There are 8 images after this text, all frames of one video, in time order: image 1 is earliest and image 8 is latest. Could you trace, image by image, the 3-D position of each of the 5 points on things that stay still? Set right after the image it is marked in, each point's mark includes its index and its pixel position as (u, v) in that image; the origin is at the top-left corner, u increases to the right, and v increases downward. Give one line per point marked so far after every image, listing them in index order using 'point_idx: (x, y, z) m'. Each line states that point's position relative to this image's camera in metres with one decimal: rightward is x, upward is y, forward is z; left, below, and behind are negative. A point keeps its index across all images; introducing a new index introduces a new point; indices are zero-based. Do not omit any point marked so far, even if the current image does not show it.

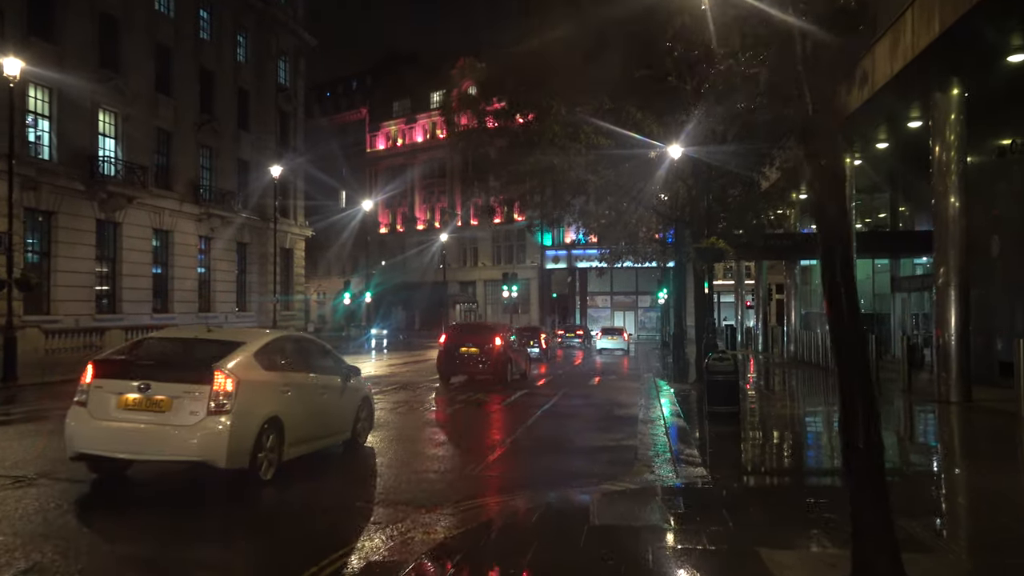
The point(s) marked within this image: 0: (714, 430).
0: (+2.9, -2.0, +11.5) m
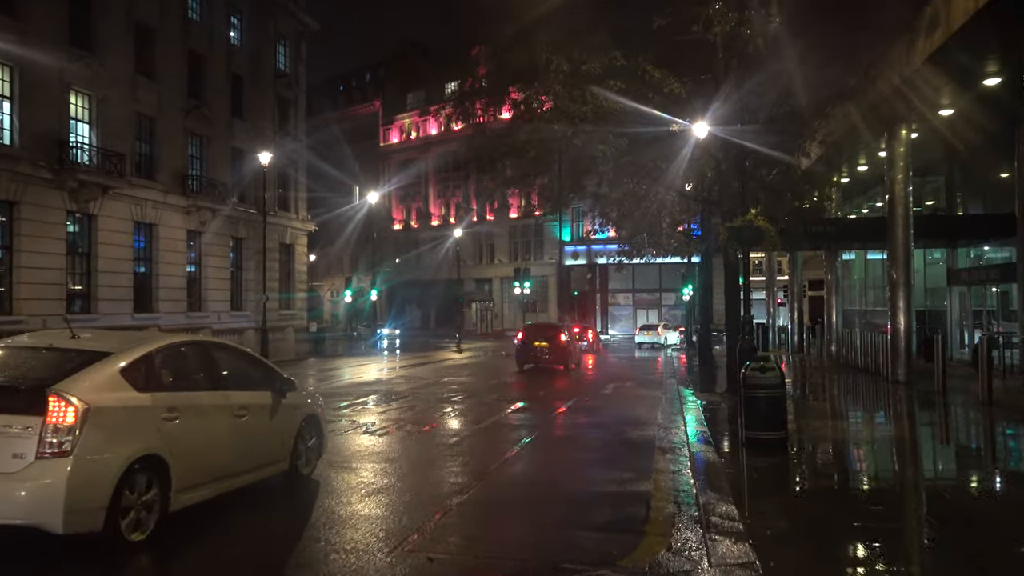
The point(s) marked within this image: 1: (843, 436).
0: (+2.7, -1.9, +8.8) m
1: (+5.3, -2.2, +12.8) m
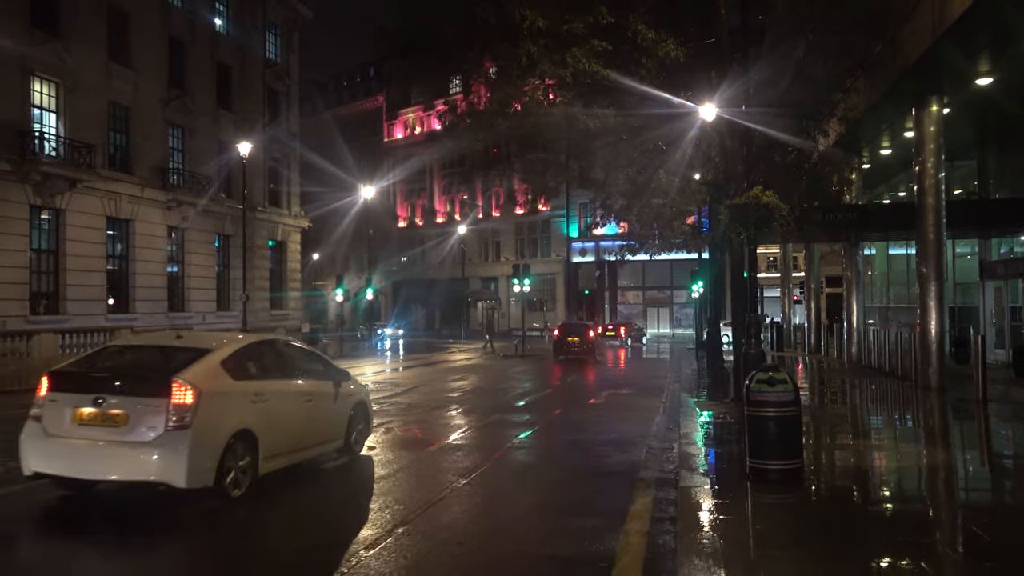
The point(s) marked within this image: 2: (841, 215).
0: (+2.2, -1.8, +6.9) m
1: (+4.8, -2.1, +10.9) m
2: (+7.9, +1.8, +19.2) m
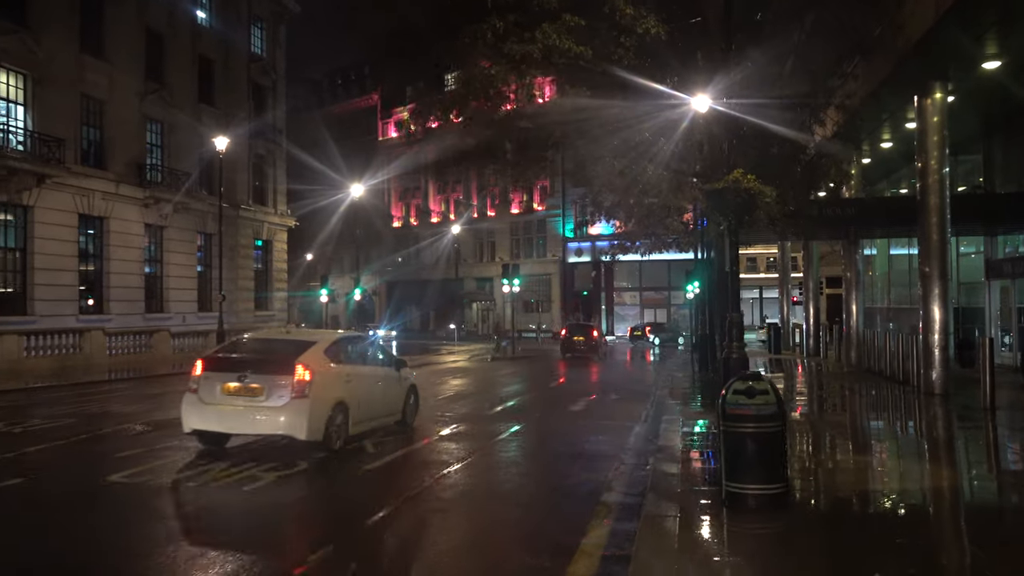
0: (+1.7, -1.8, +5.9) m
1: (+4.4, -2.1, +9.9) m
2: (+7.4, +1.8, +18.2) m
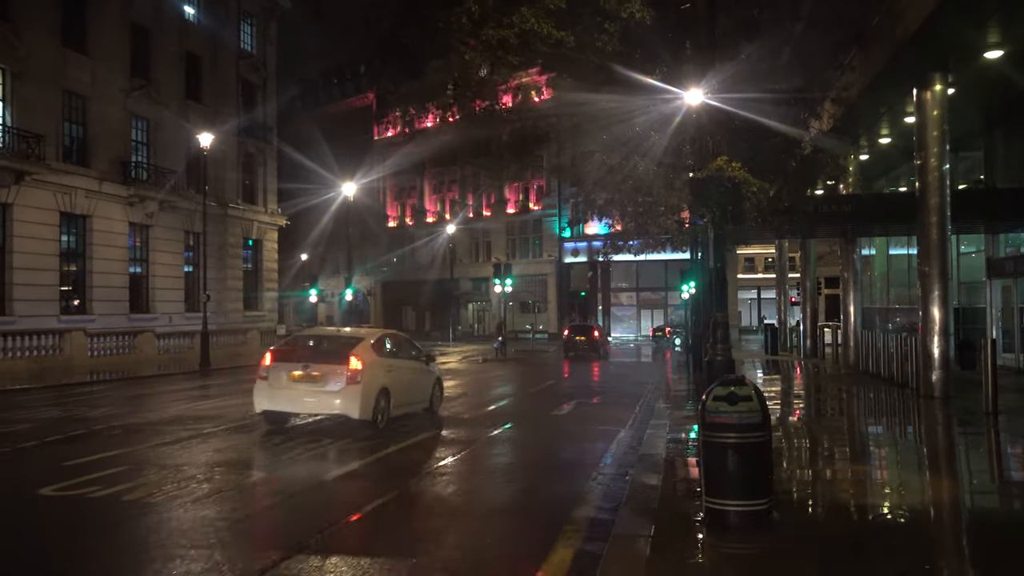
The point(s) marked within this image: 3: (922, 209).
0: (+1.4, -1.8, +5.4) m
1: (+4.1, -2.1, +9.4) m
2: (+7.1, +1.8, +17.6) m
3: (+8.0, +1.5, +15.5) m
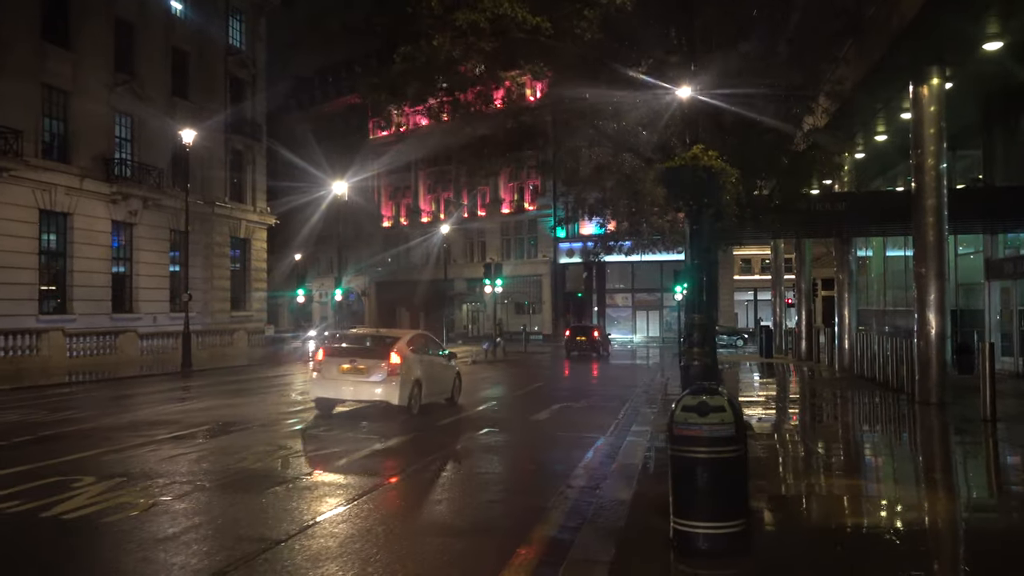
0: (+1.1, -1.8, +4.8) m
1: (+3.7, -2.1, +8.8) m
2: (+6.8, +1.8, +17.1) m
3: (+7.6, +1.5, +15.0) m
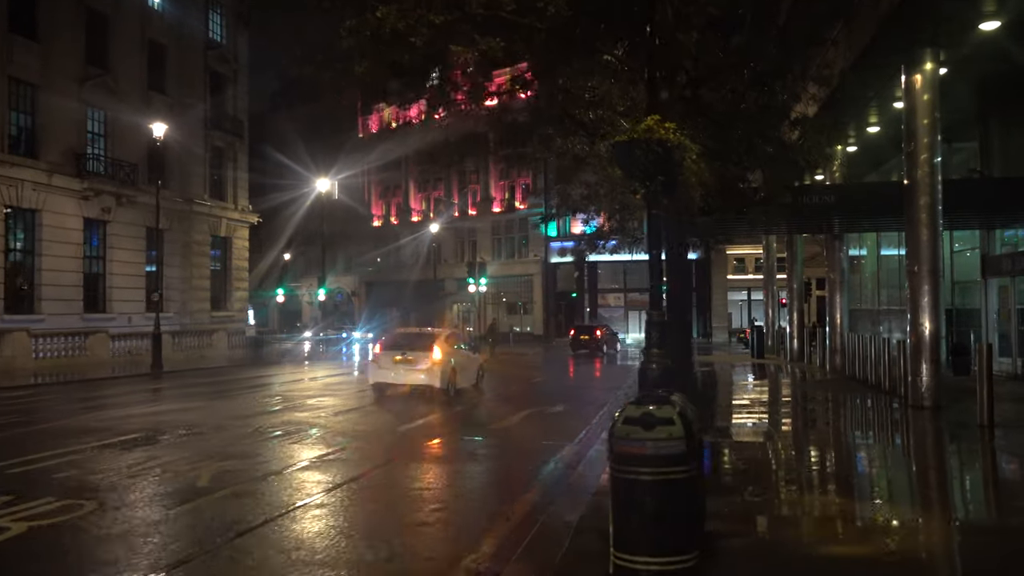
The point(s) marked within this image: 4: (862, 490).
0: (+0.6, -1.7, +4.0) m
1: (+3.3, -2.0, +8.0) m
2: (+6.3, +1.8, +16.3) m
3: (+7.1, +1.5, +14.2) m
4: (+3.5, -2.0, +8.0) m
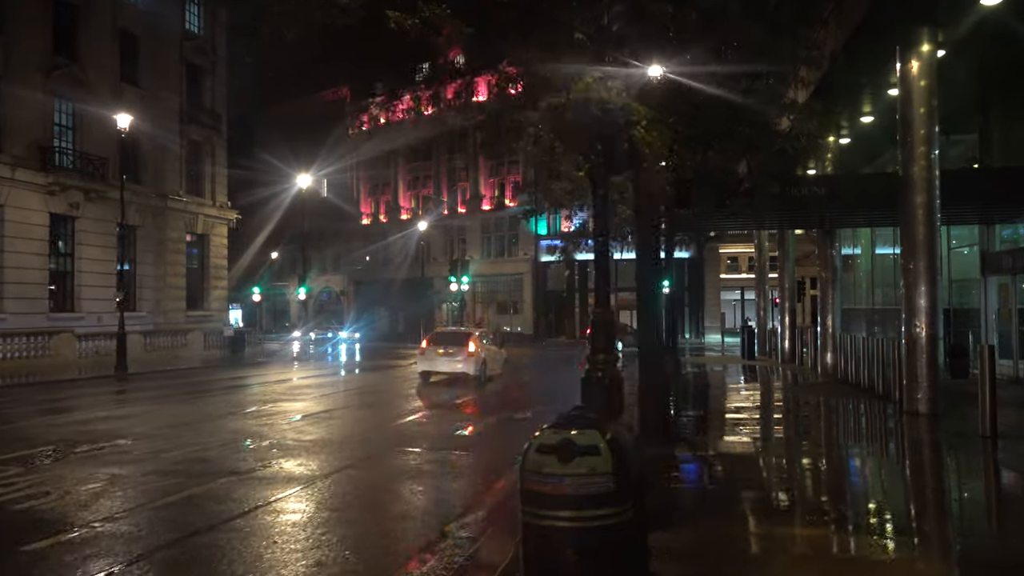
0: (+0.1, -1.7, +3.1) m
1: (+2.7, -2.0, +7.1) m
2: (+5.7, +1.8, +15.4) m
3: (+6.6, +1.5, +13.3) m
4: (+3.0, -2.0, +7.0) m
